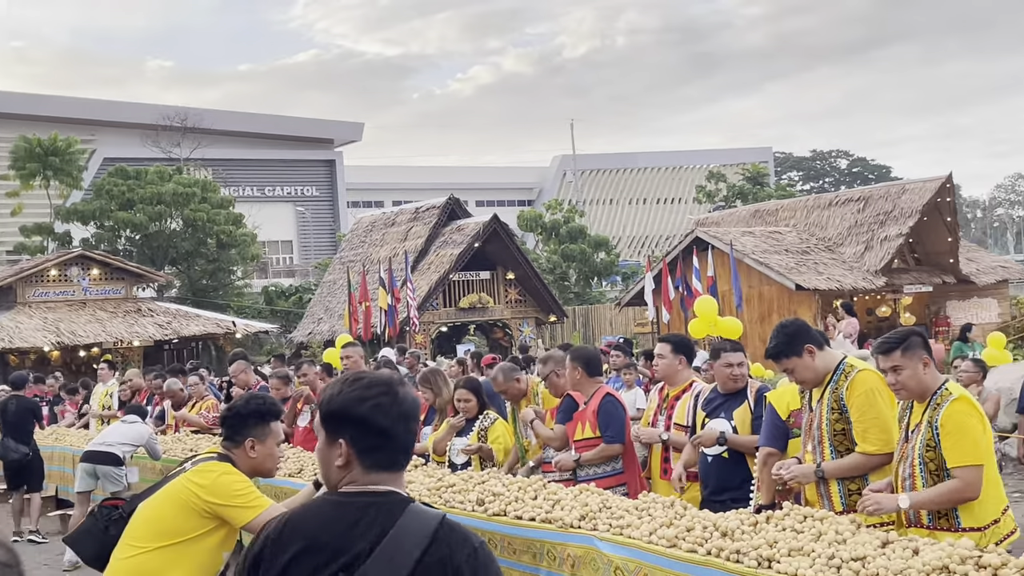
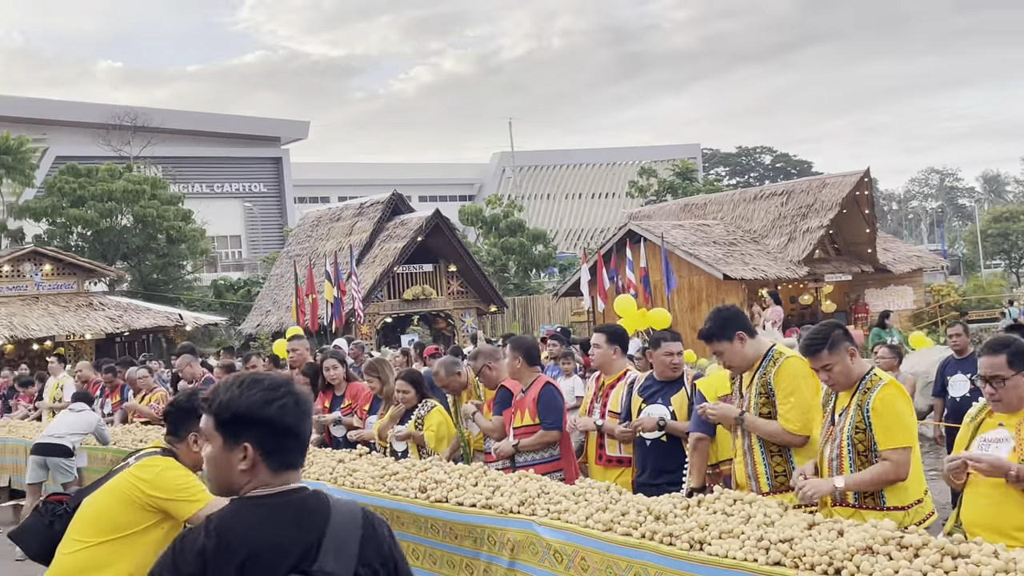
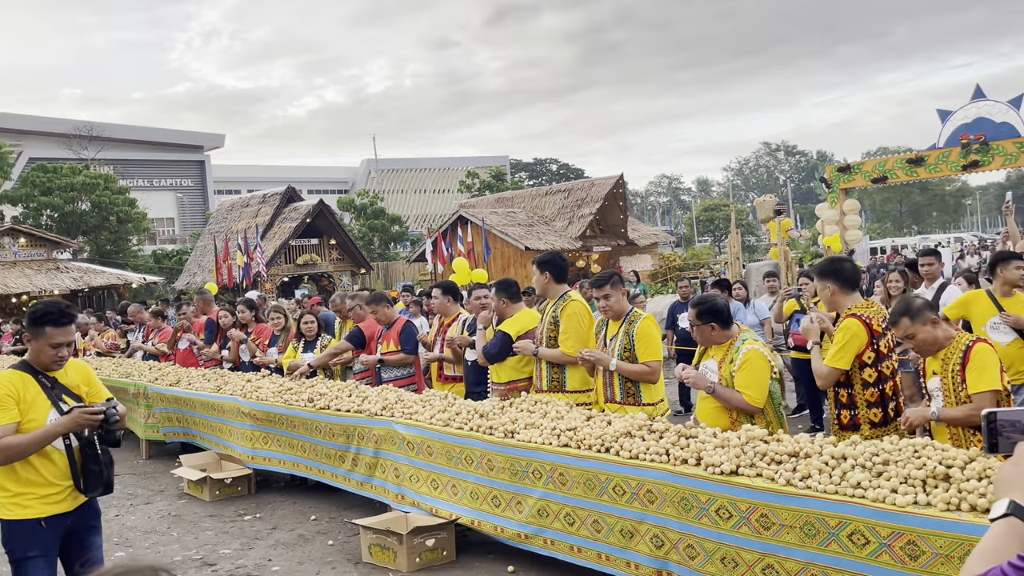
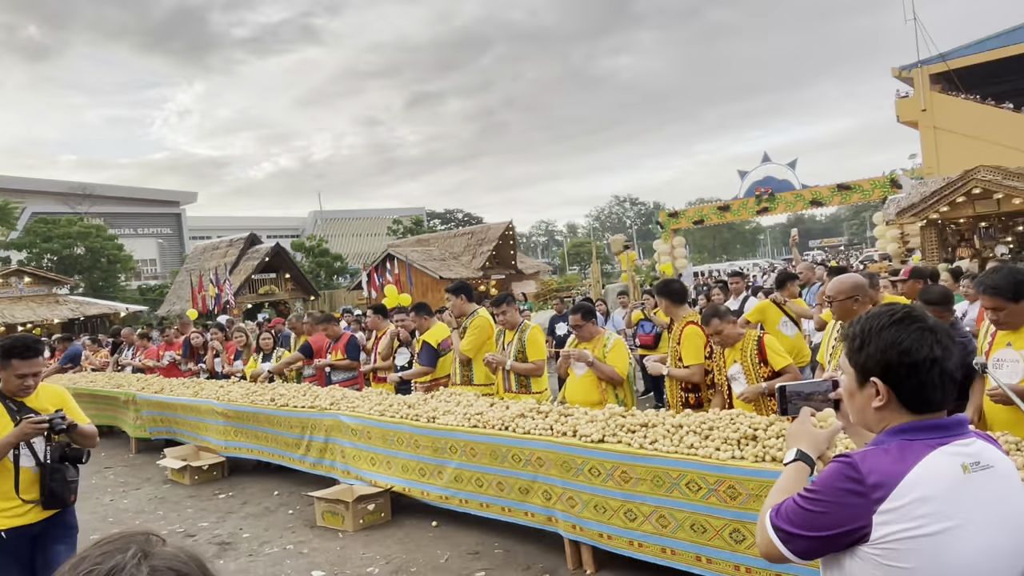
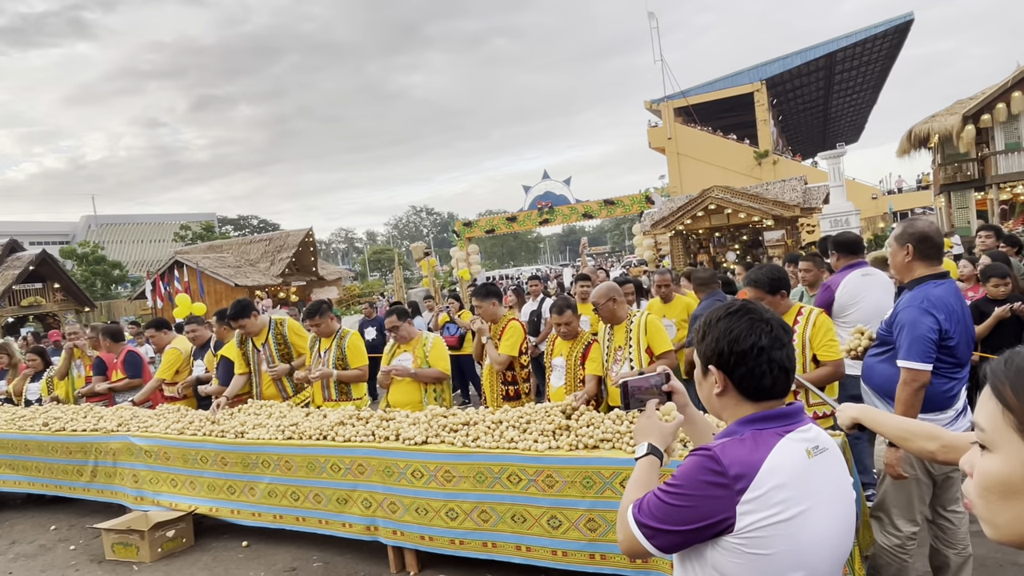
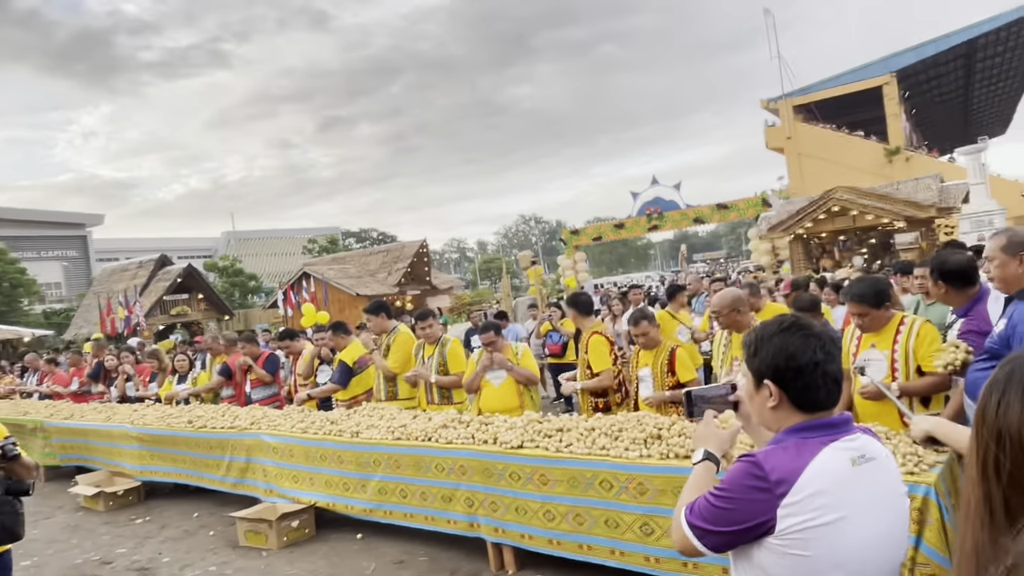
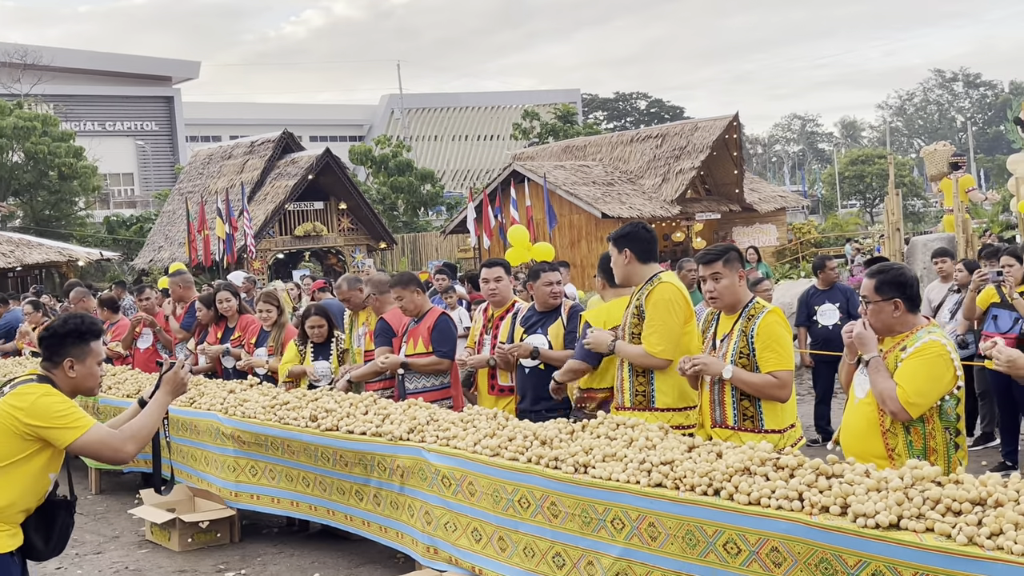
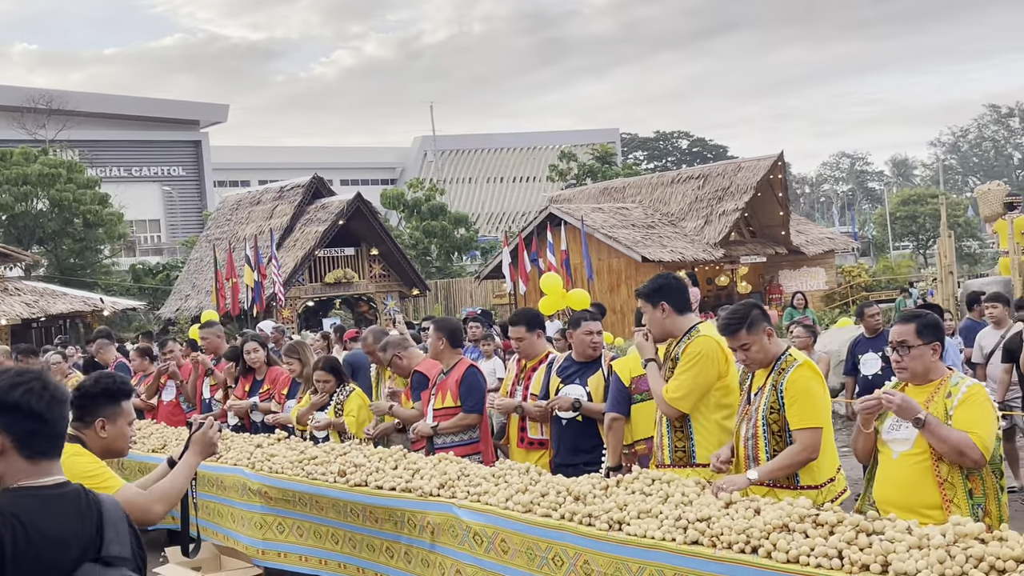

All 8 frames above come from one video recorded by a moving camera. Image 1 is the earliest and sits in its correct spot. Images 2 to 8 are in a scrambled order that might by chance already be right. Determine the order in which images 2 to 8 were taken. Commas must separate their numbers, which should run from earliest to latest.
2, 8, 7, 3, 4, 6, 5
